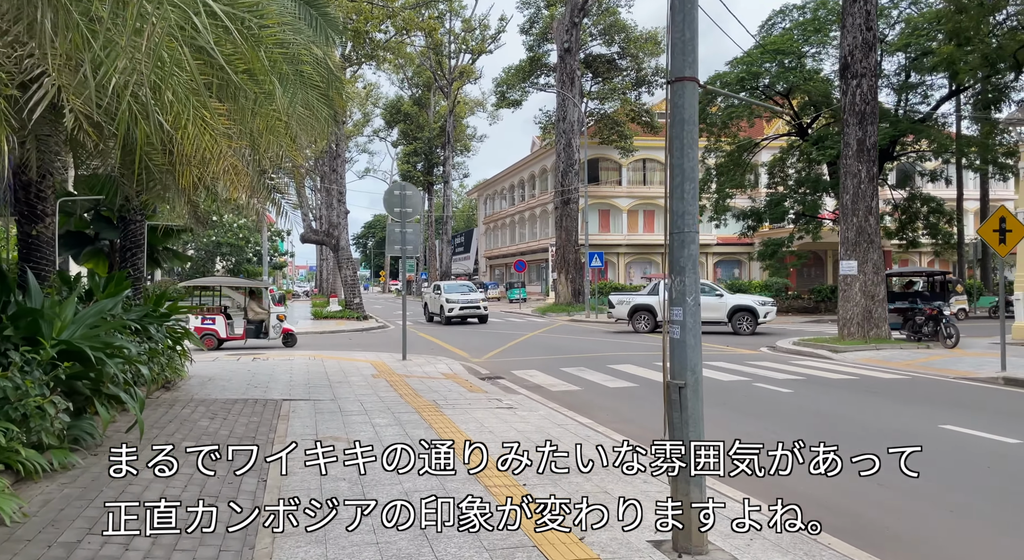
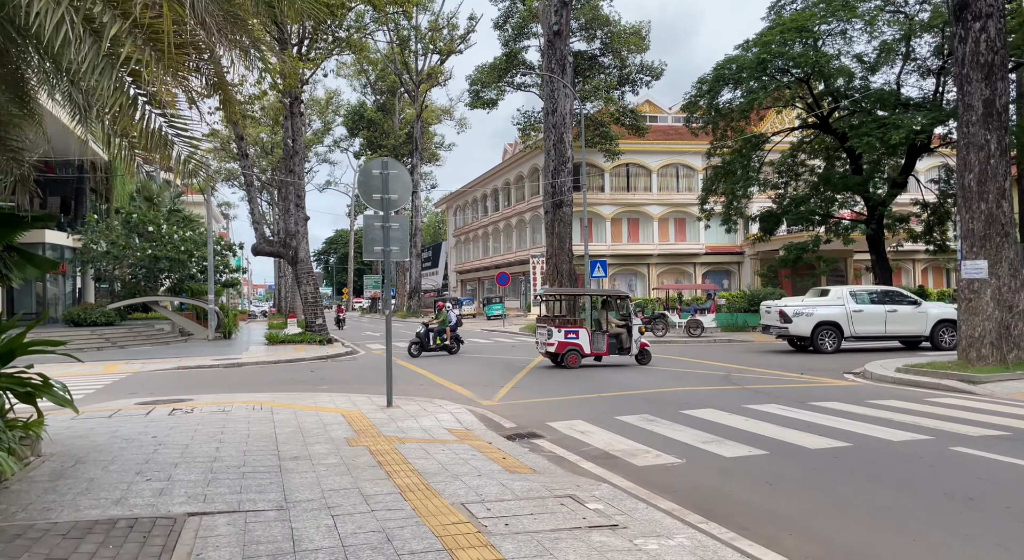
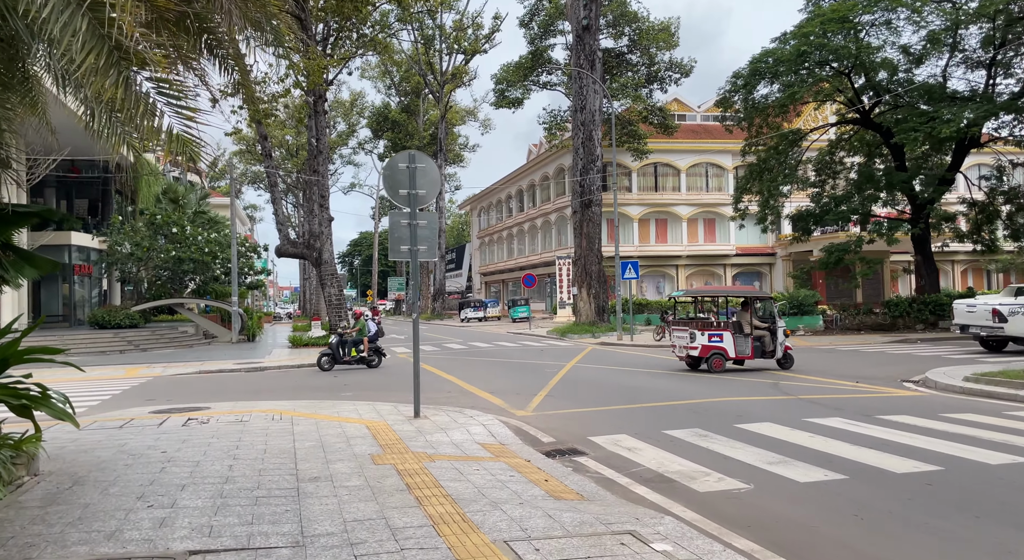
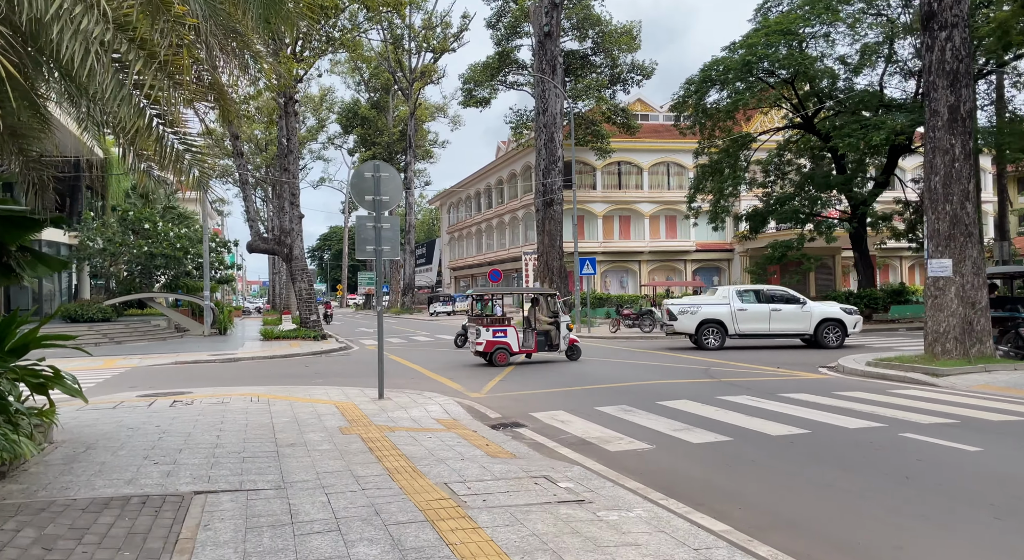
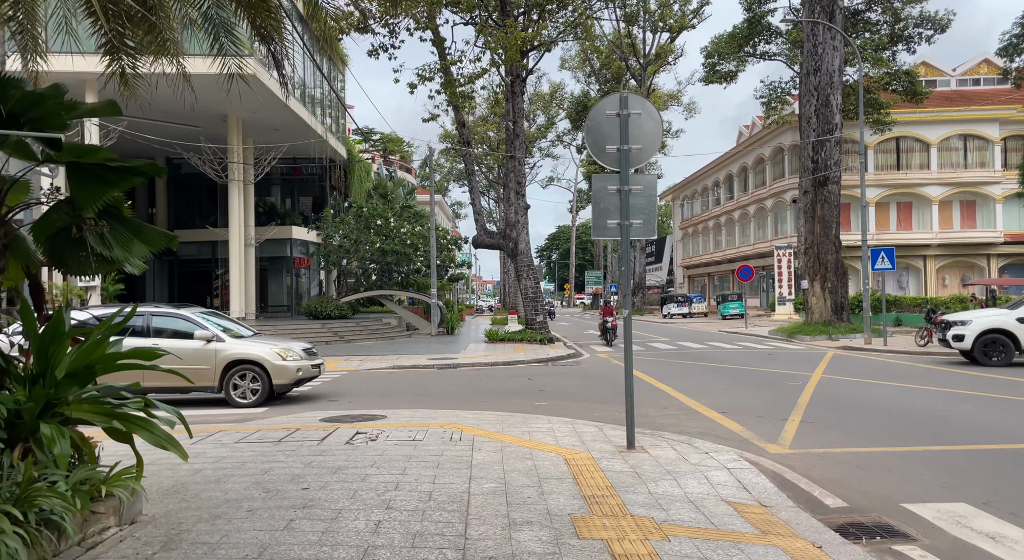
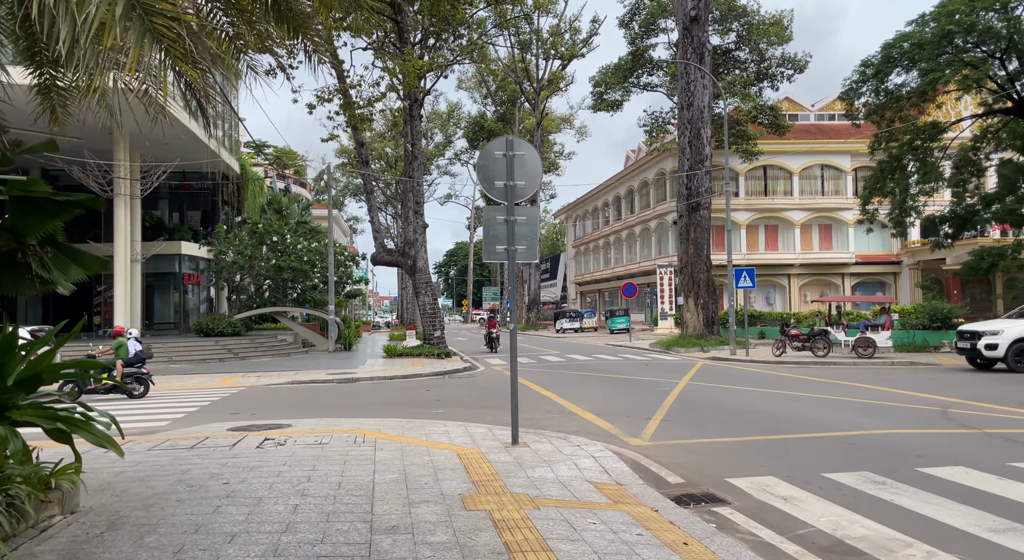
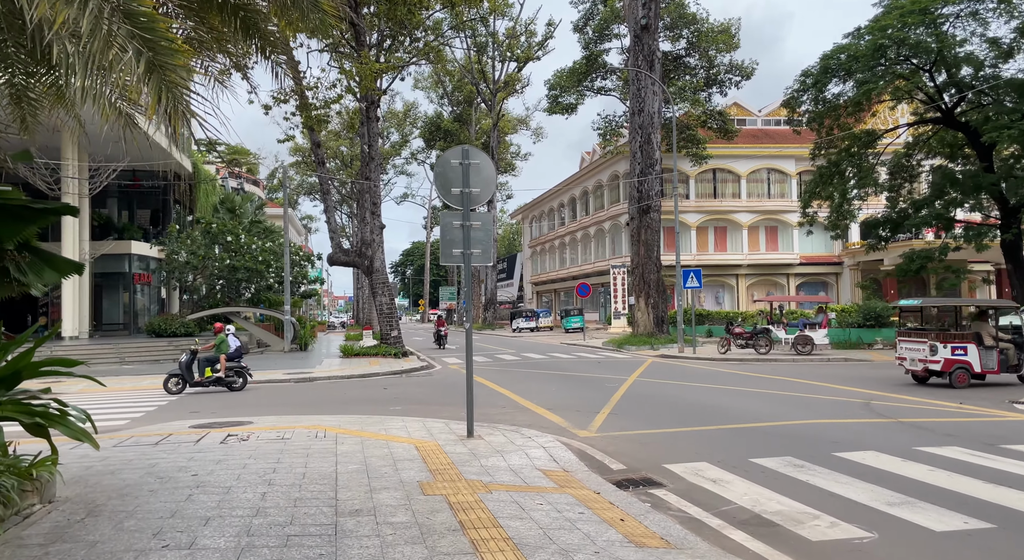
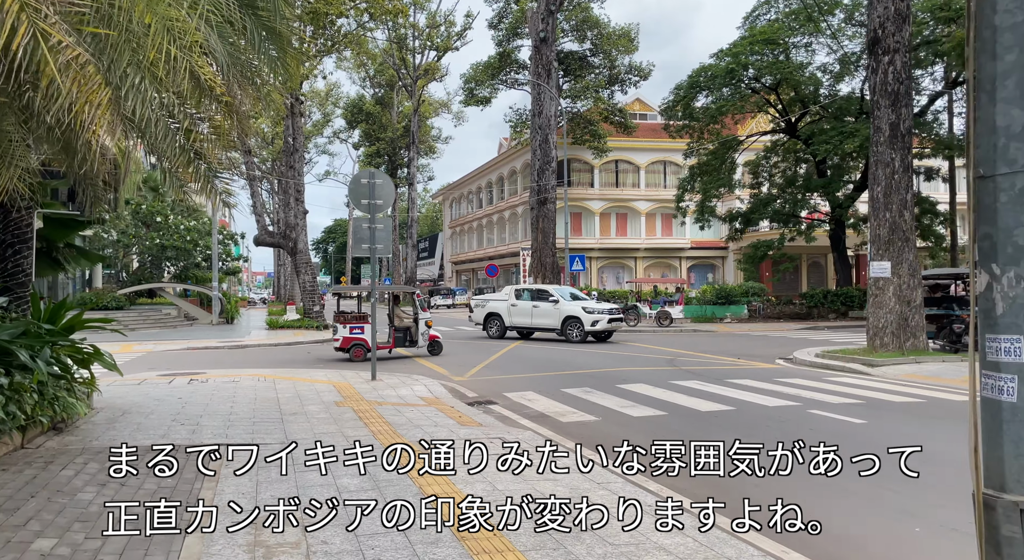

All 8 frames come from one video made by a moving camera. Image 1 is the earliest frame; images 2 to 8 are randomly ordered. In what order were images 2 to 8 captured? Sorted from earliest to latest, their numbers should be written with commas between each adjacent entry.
8, 4, 2, 3, 7, 6, 5
